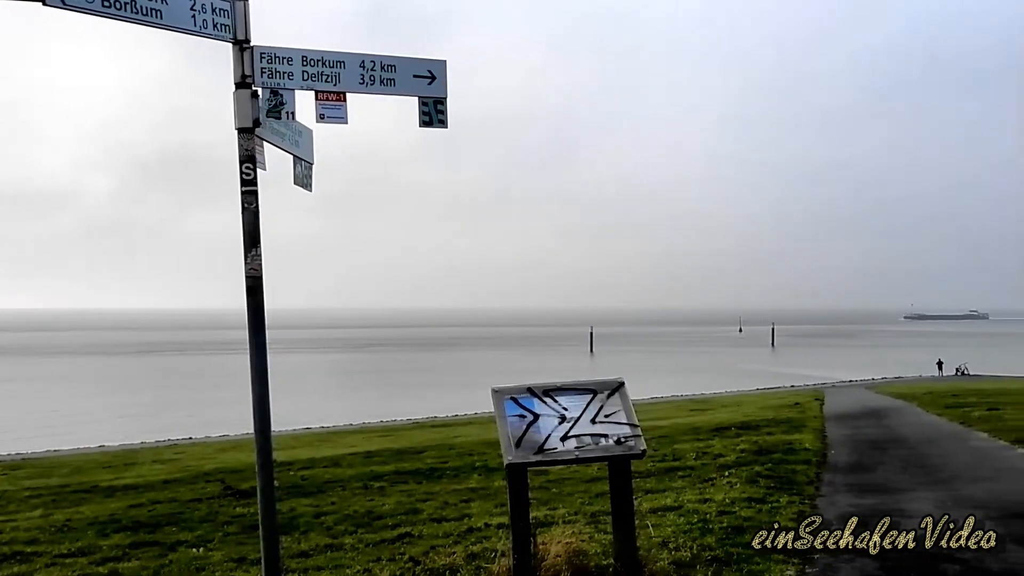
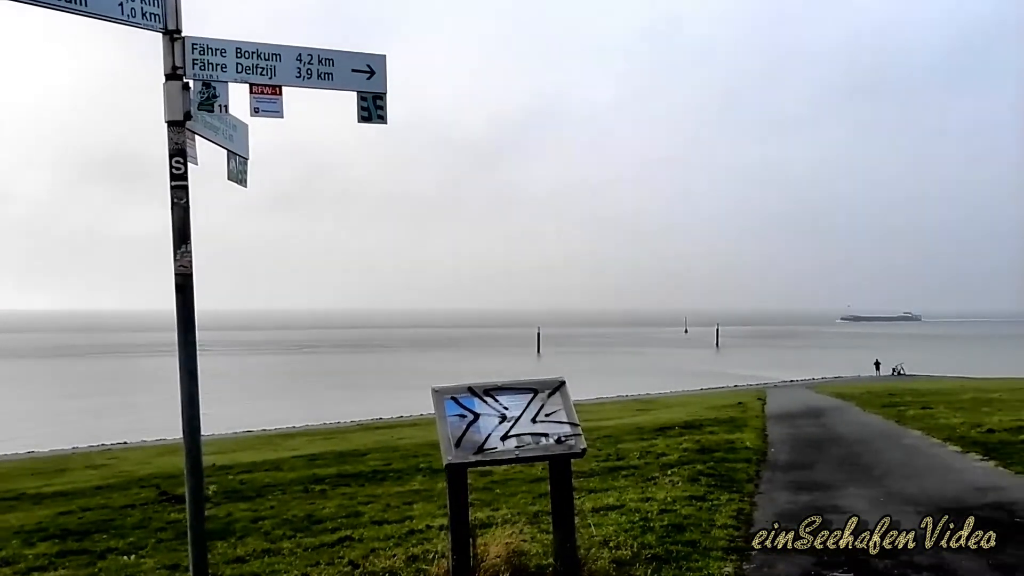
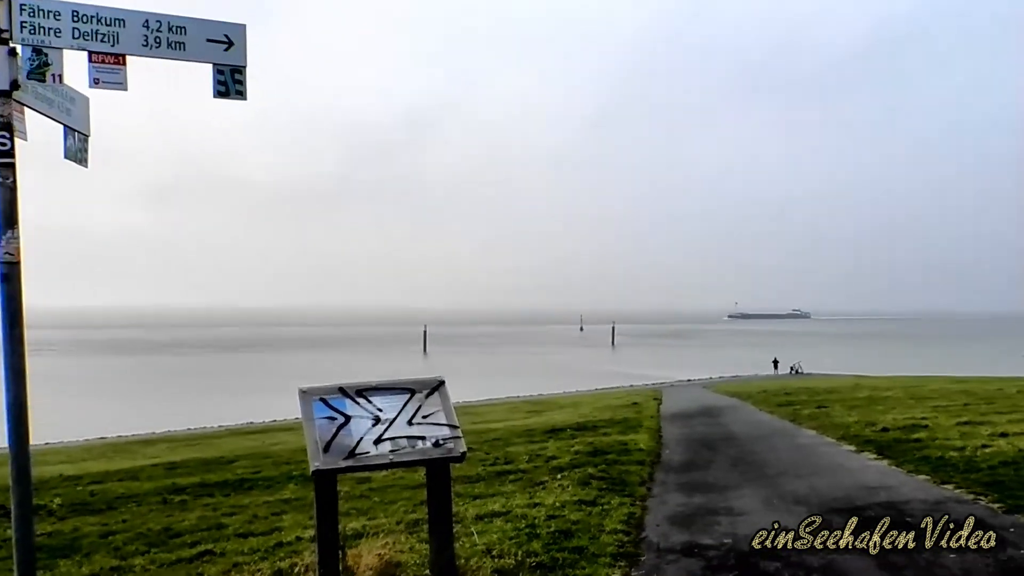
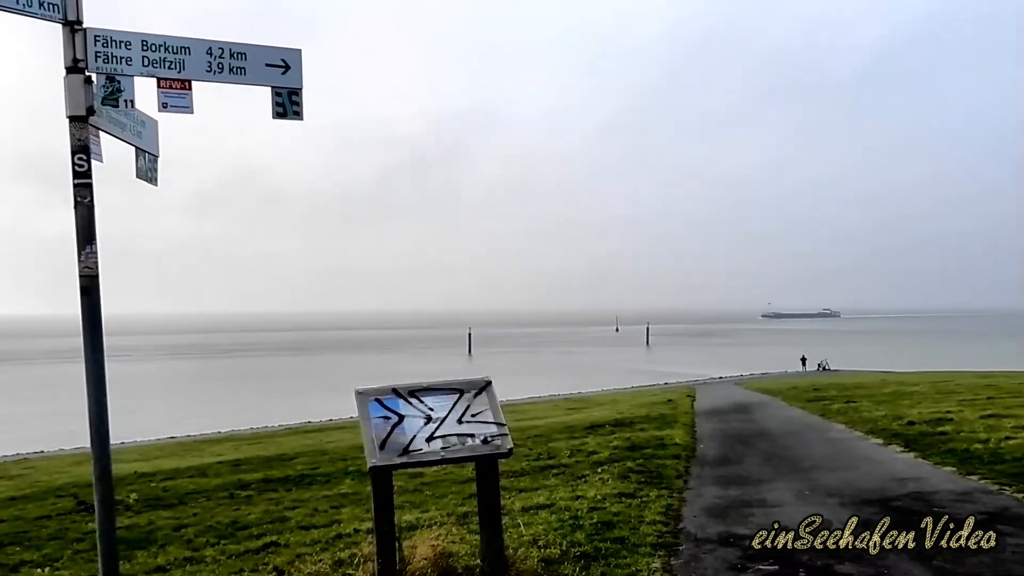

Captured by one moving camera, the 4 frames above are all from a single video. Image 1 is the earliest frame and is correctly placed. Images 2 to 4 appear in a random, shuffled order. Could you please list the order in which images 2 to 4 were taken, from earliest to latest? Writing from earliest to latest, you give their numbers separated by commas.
2, 4, 3
